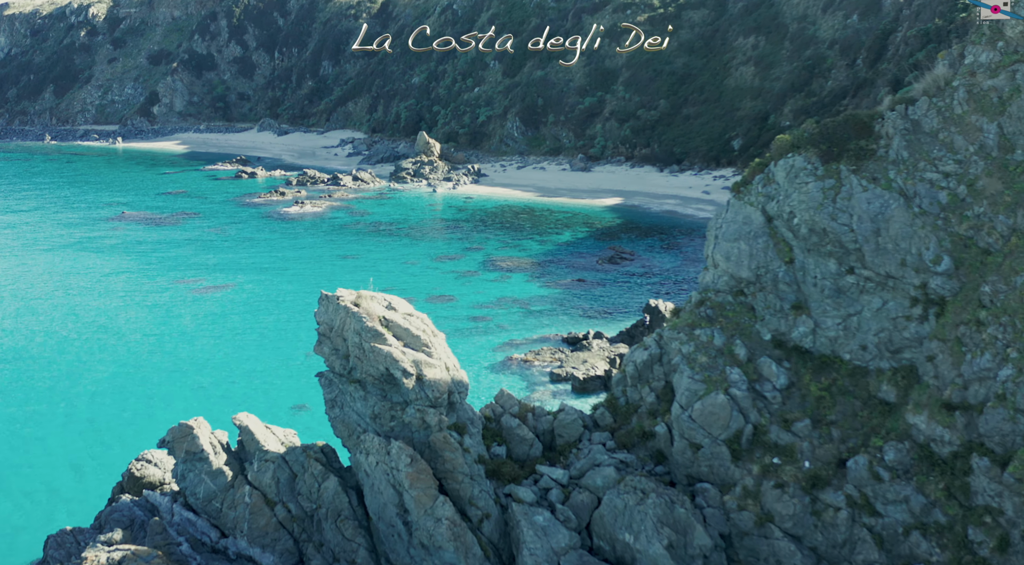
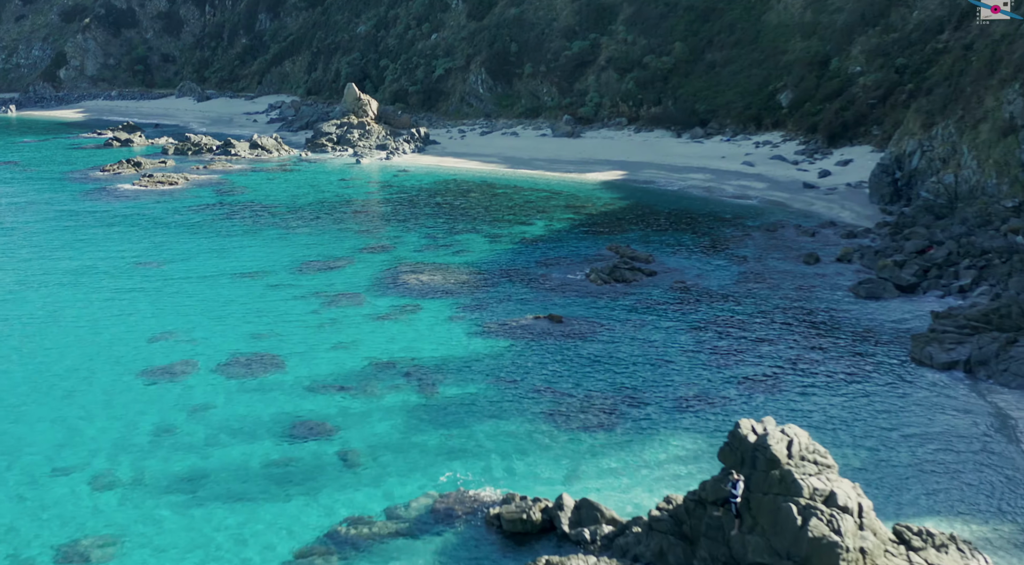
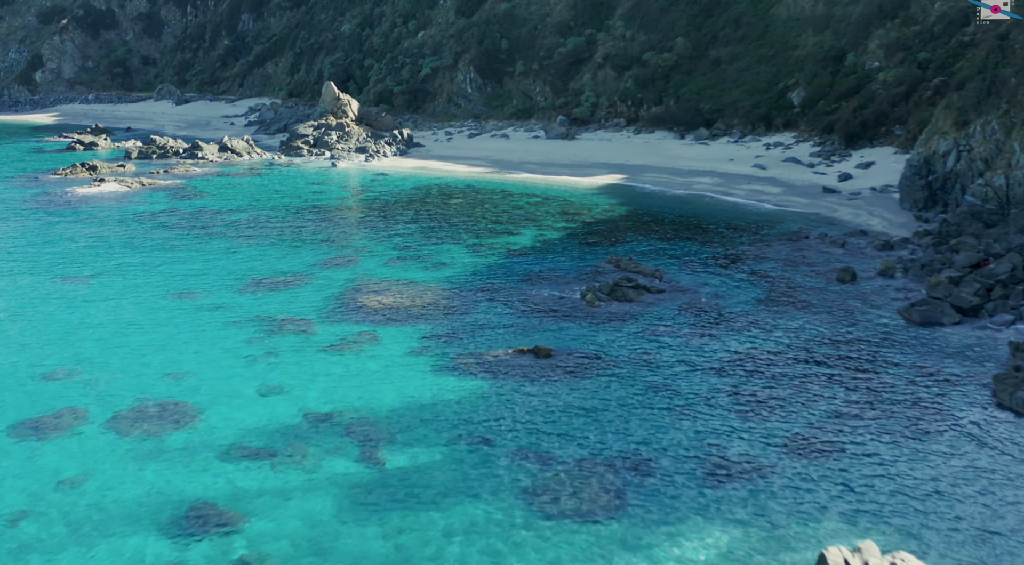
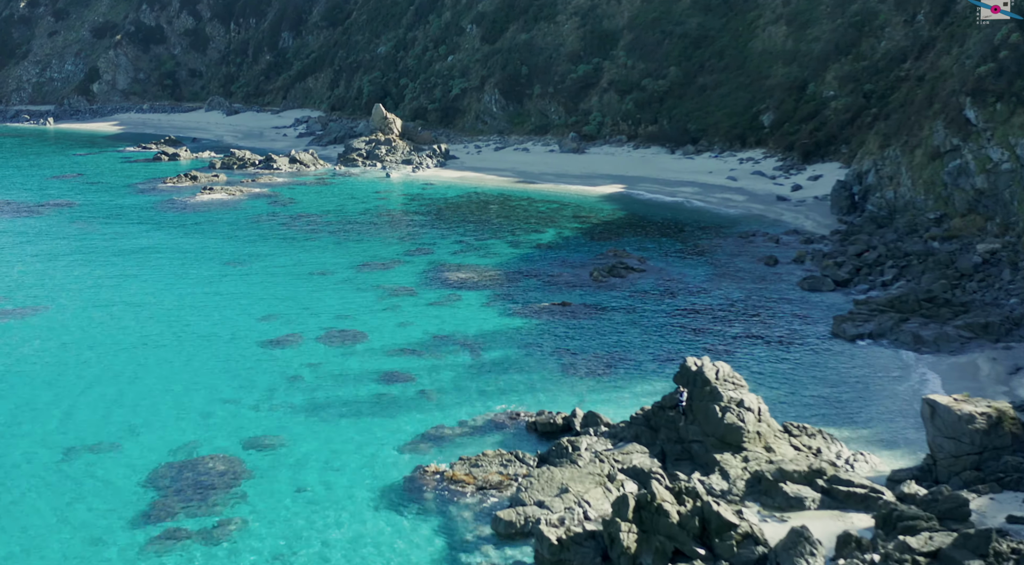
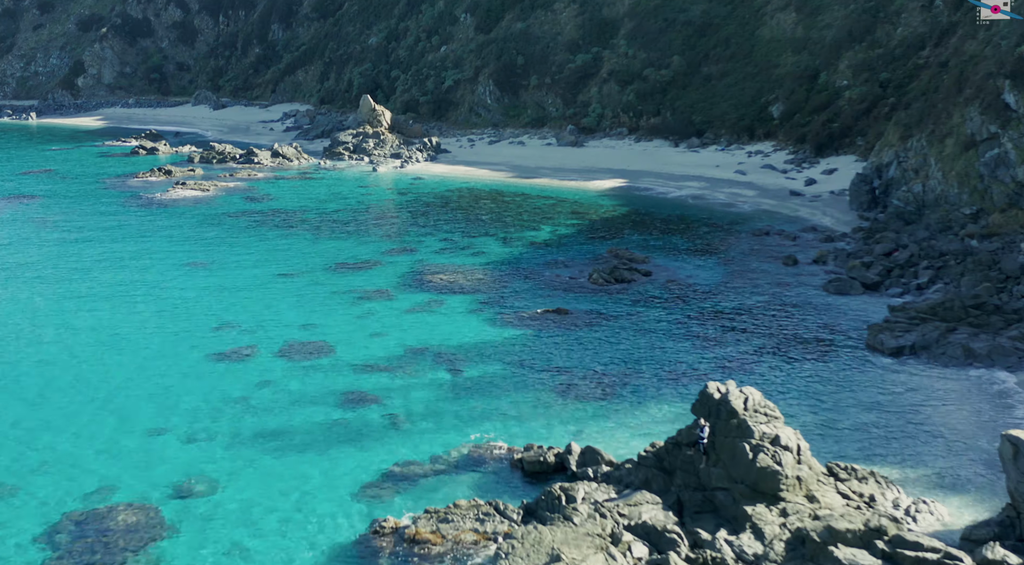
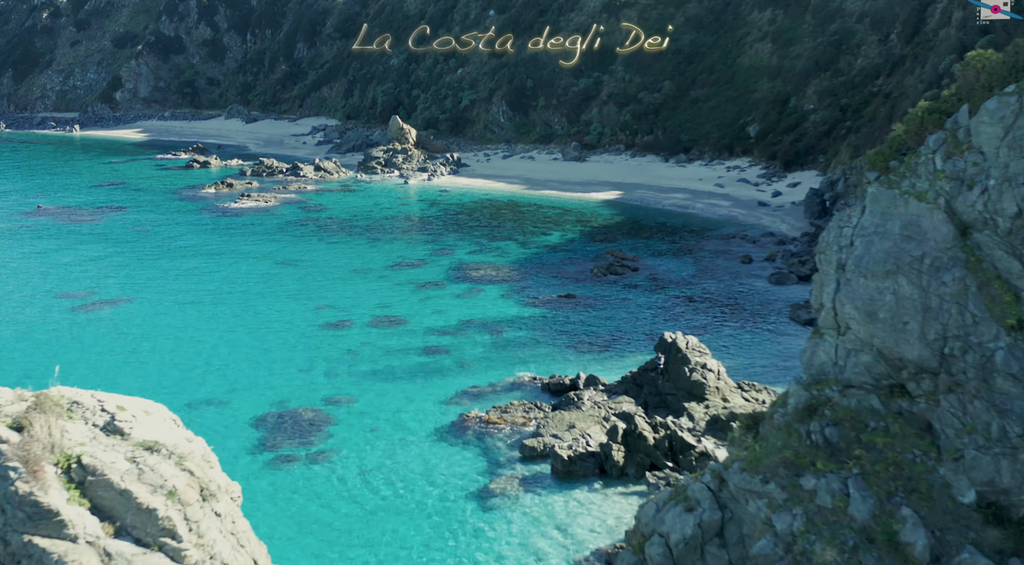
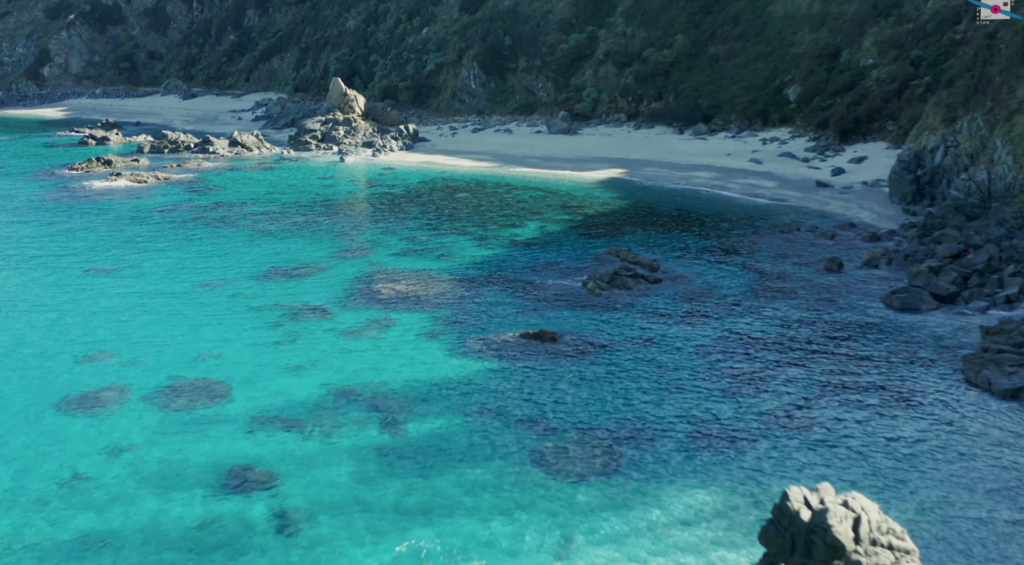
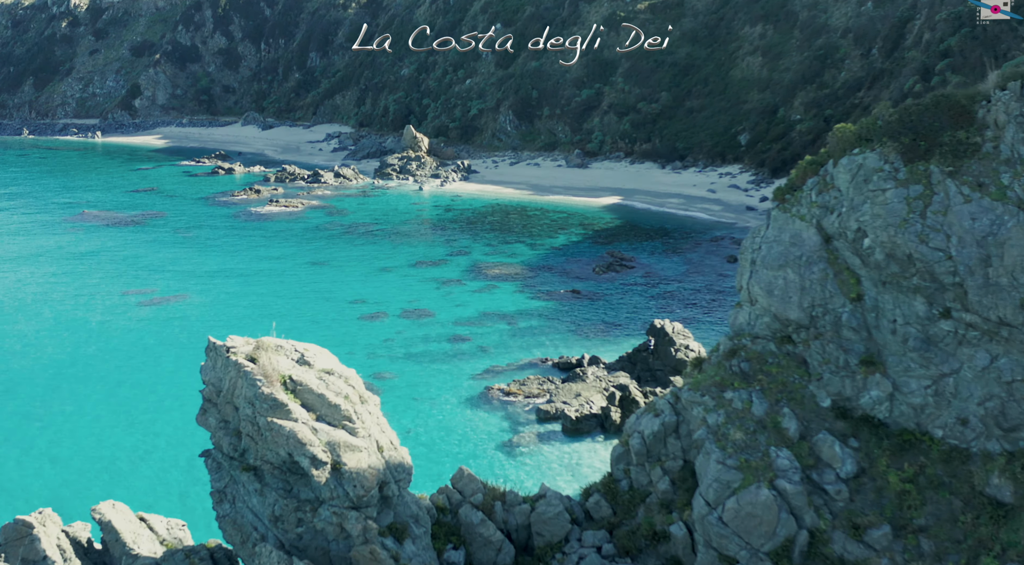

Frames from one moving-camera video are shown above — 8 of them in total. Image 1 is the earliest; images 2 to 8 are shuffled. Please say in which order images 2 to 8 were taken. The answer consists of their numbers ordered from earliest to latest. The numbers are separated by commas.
8, 6, 4, 5, 2, 7, 3
